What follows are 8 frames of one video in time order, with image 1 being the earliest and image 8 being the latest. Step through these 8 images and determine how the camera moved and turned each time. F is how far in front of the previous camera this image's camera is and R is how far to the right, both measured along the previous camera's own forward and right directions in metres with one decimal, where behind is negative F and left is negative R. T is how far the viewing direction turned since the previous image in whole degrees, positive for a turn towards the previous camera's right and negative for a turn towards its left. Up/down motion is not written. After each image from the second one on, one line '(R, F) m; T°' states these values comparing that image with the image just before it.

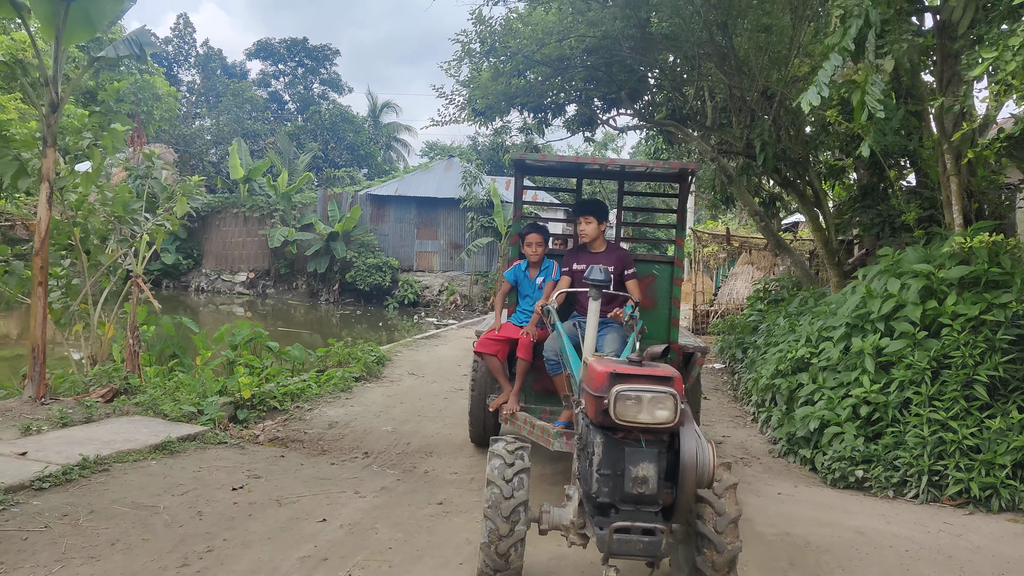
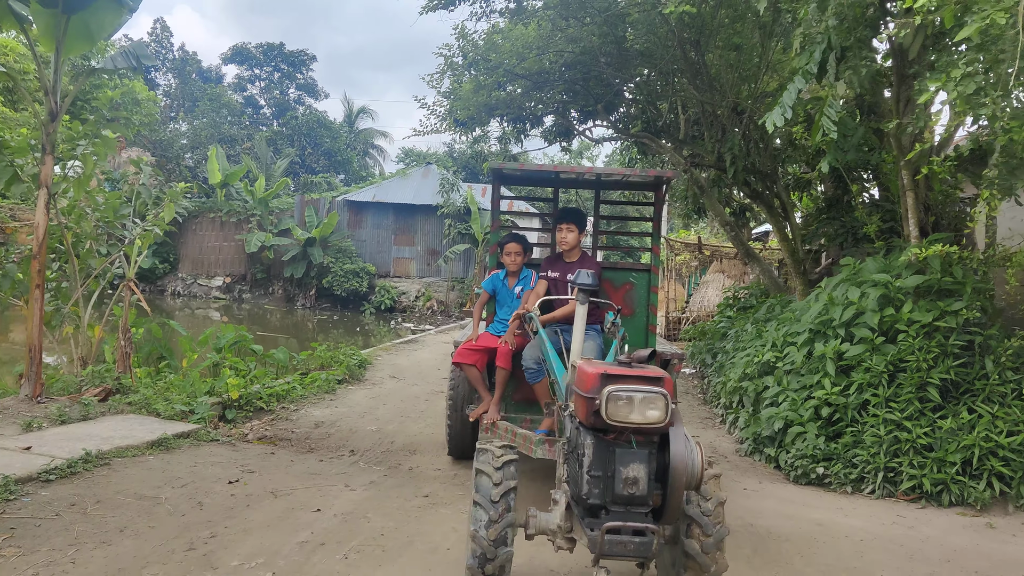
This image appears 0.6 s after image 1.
(0.0, -0.3) m; +2°
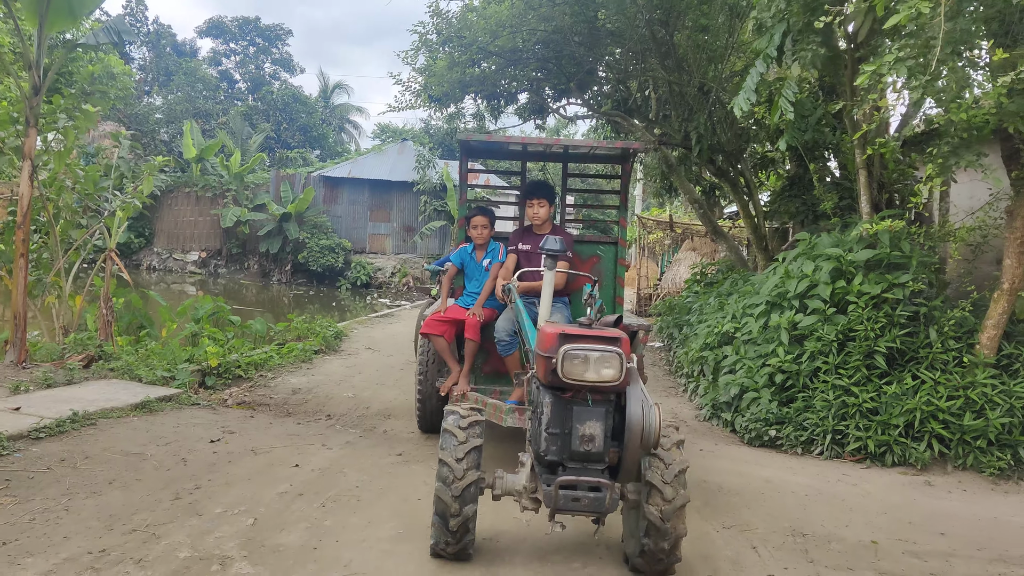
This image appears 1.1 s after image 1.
(0.0, -0.3) m; +1°
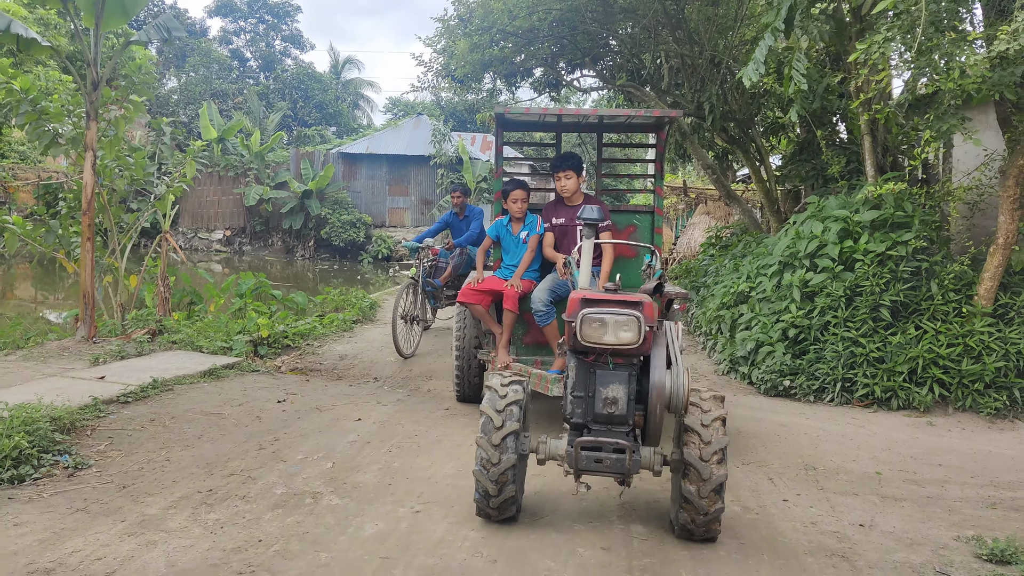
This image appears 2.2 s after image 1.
(-0.1, -0.5) m; -1°
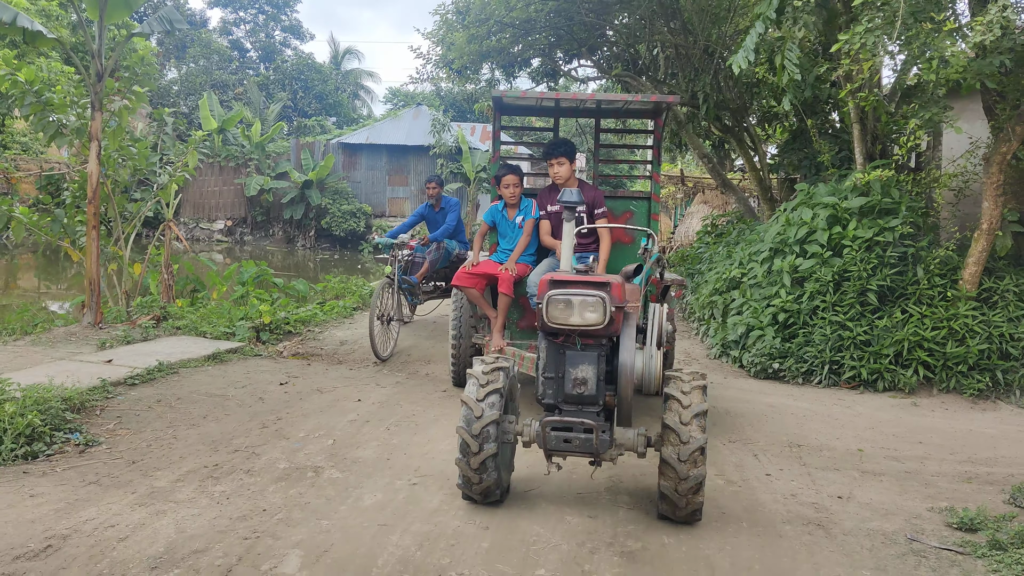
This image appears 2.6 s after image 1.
(0.0, -0.2) m; 0°
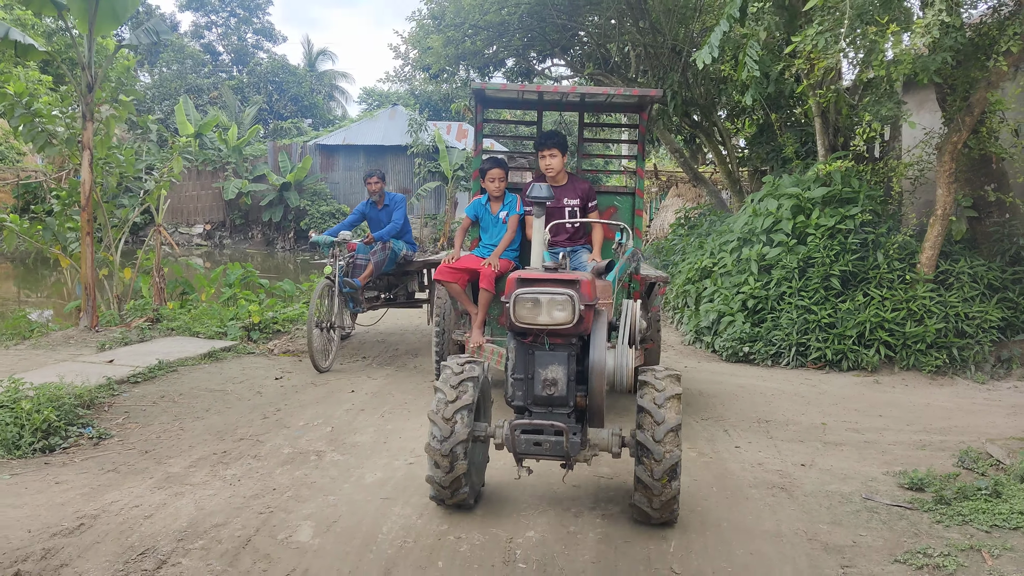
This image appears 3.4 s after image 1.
(0.0, -0.3) m; +1°
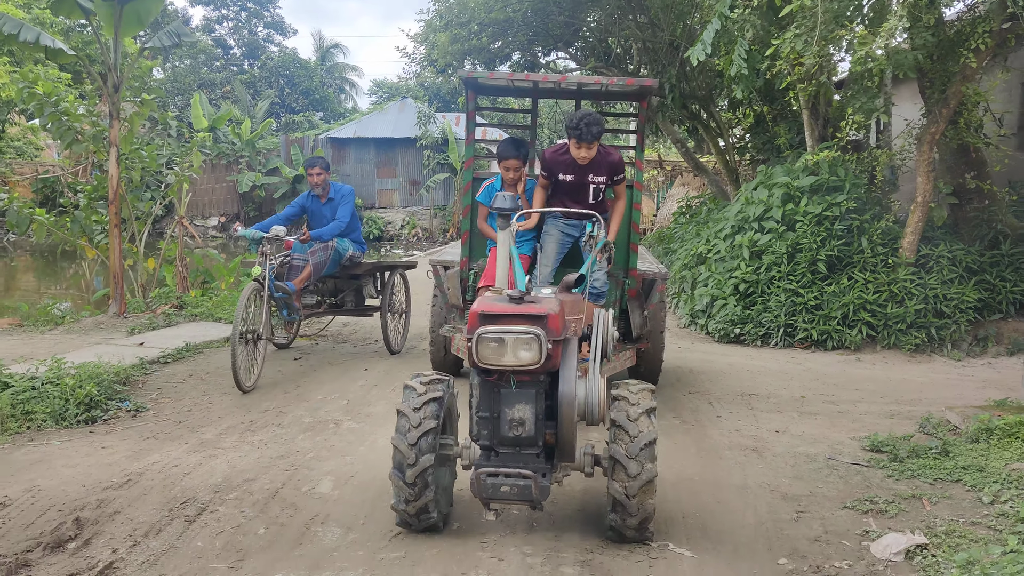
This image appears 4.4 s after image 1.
(+0.1, -0.4) m; -1°
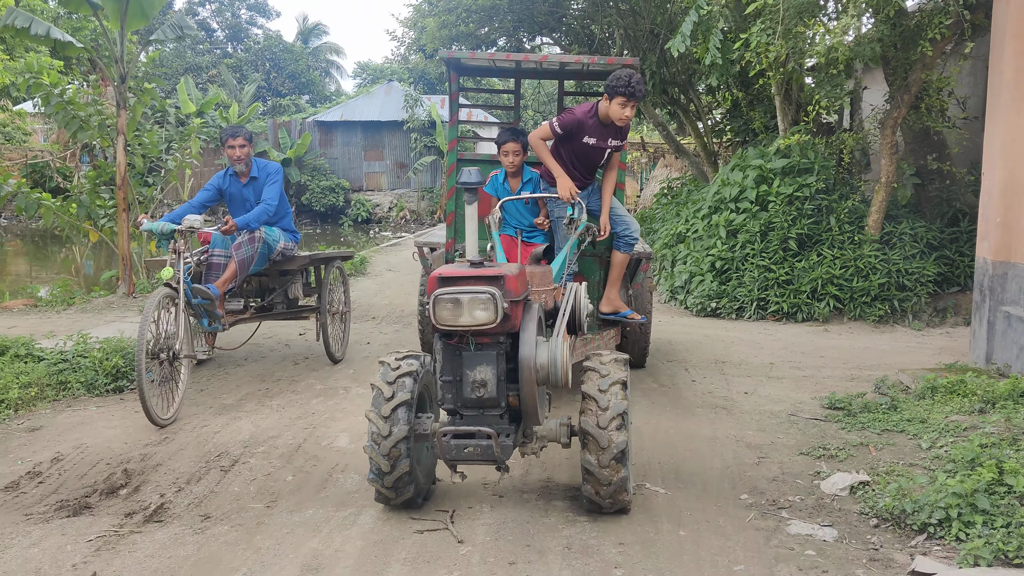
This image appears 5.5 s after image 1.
(0.0, -0.4) m; +1°
